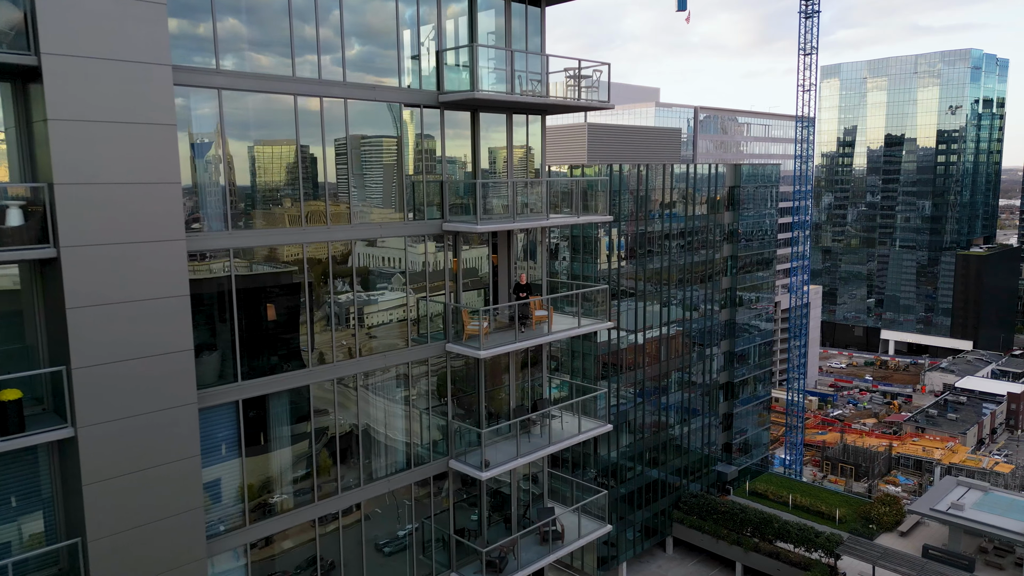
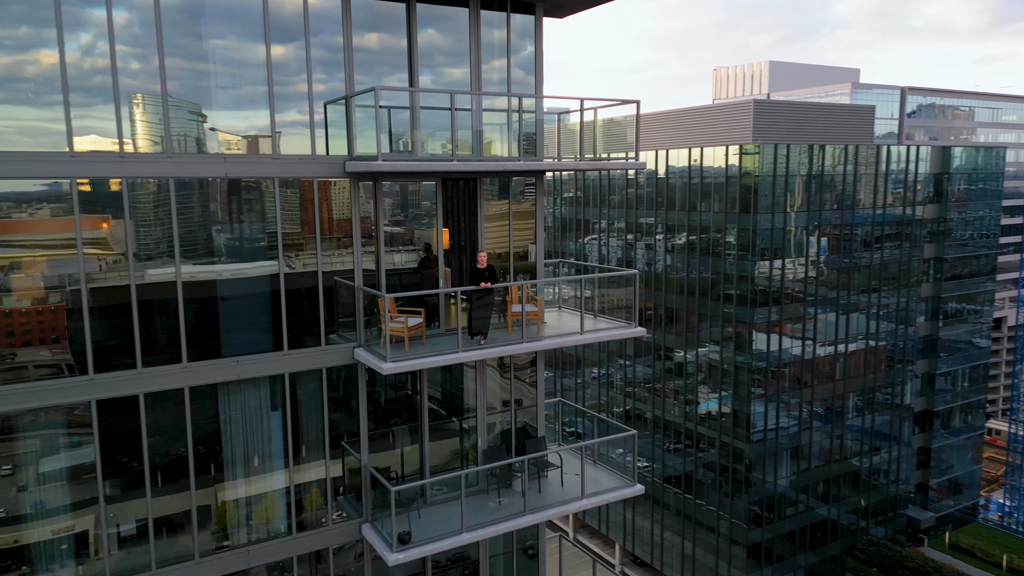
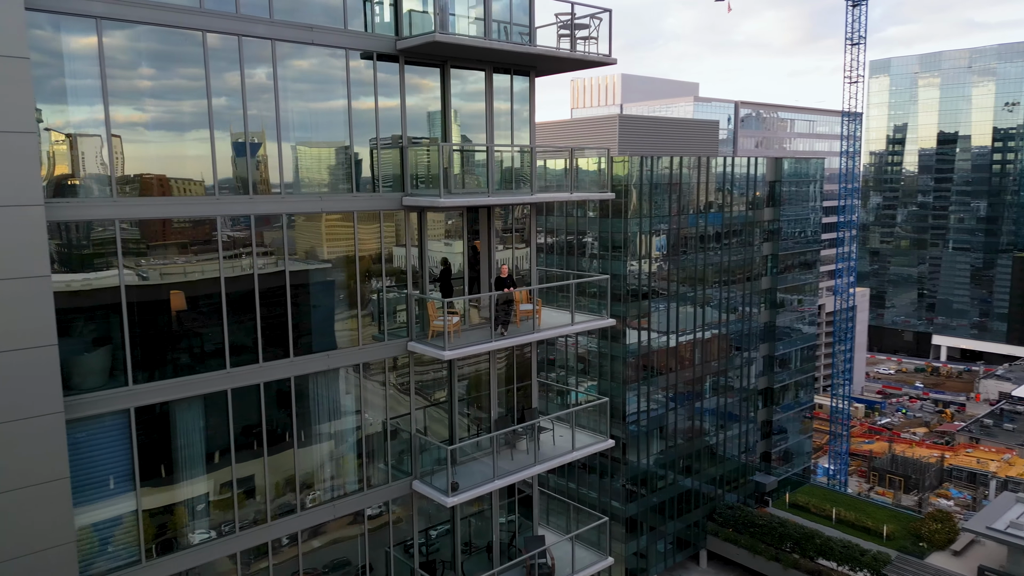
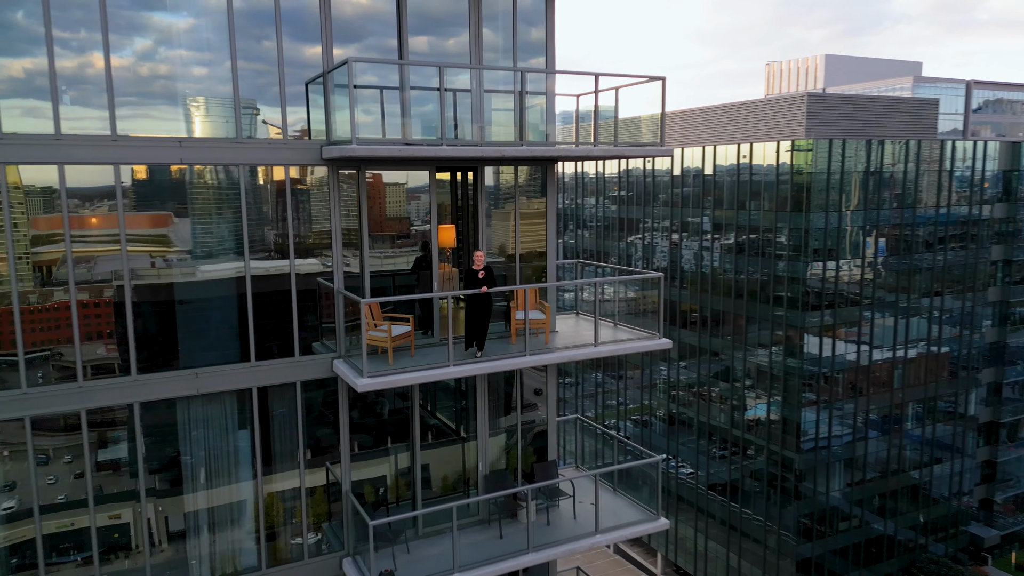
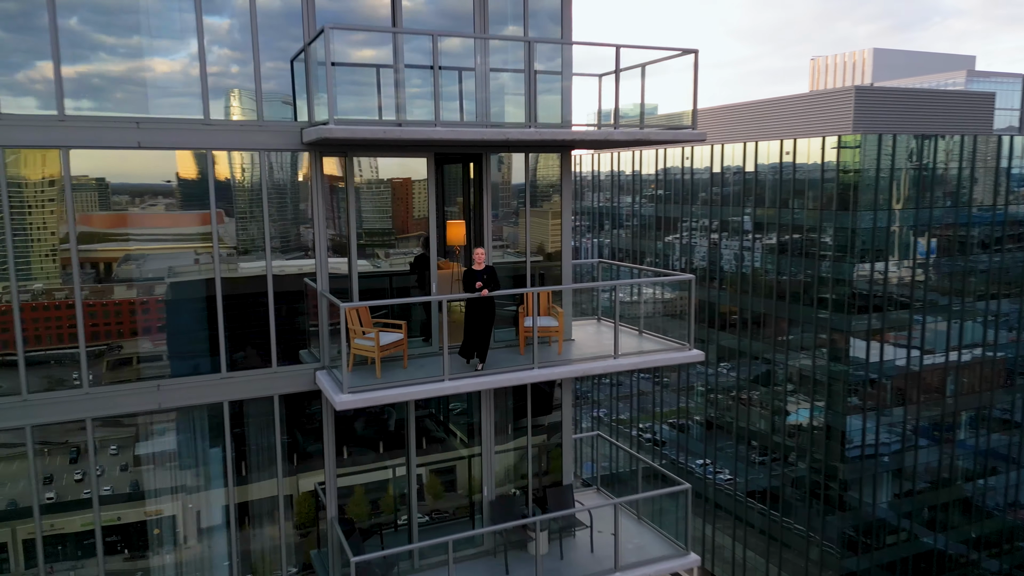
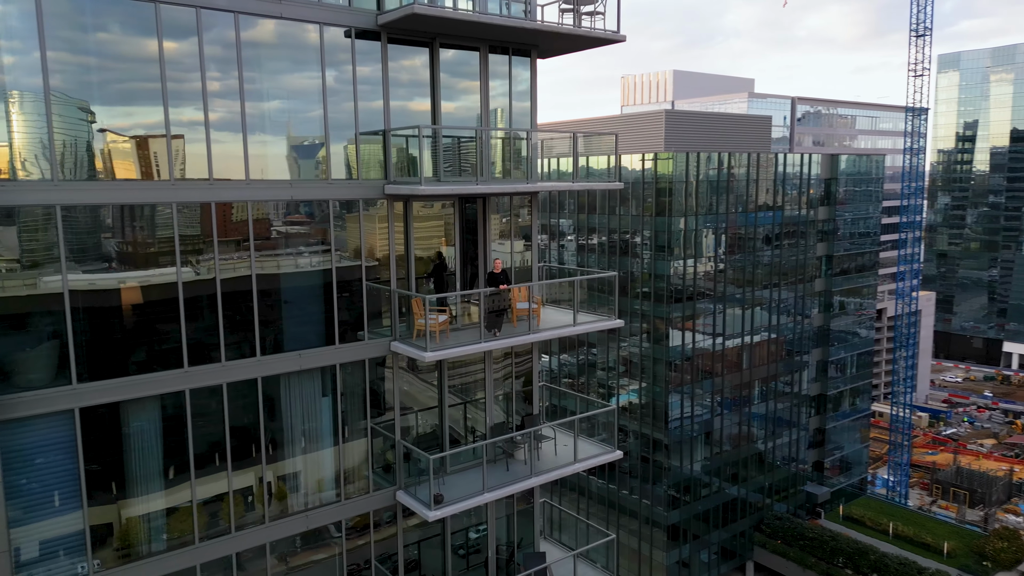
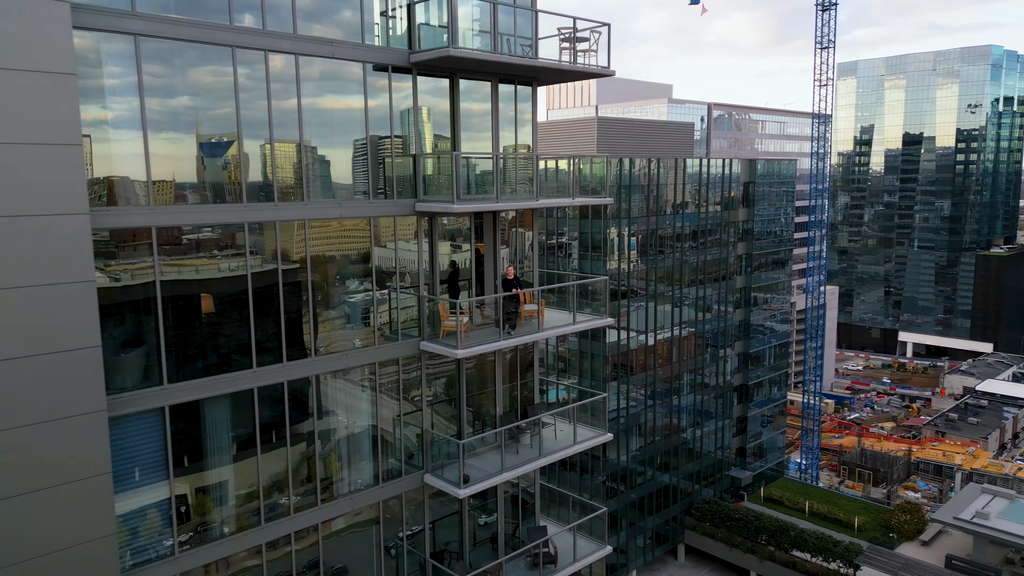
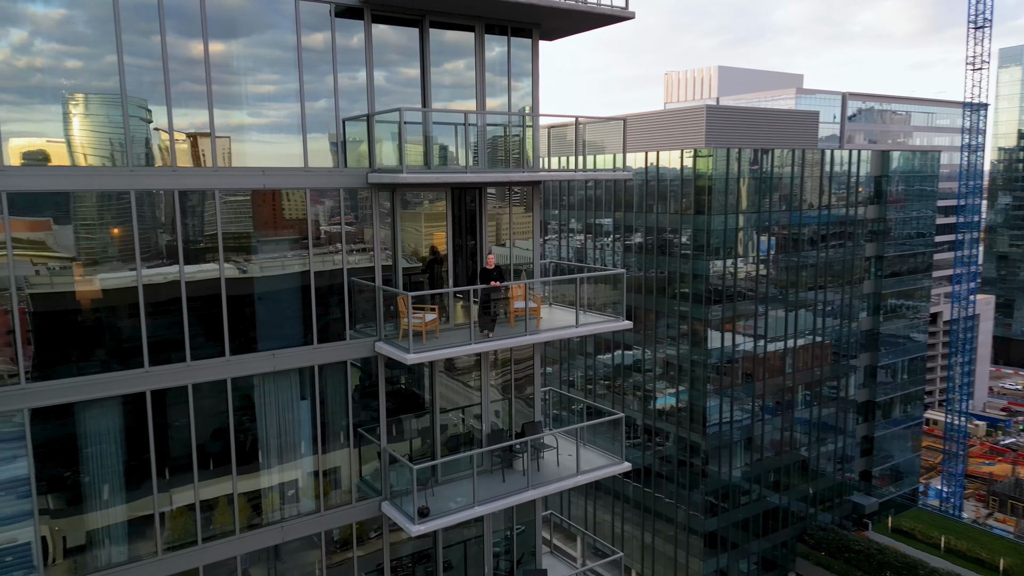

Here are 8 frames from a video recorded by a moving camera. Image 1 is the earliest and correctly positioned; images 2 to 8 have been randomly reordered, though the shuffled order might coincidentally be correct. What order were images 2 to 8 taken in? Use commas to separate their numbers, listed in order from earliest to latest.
7, 3, 6, 8, 2, 4, 5
